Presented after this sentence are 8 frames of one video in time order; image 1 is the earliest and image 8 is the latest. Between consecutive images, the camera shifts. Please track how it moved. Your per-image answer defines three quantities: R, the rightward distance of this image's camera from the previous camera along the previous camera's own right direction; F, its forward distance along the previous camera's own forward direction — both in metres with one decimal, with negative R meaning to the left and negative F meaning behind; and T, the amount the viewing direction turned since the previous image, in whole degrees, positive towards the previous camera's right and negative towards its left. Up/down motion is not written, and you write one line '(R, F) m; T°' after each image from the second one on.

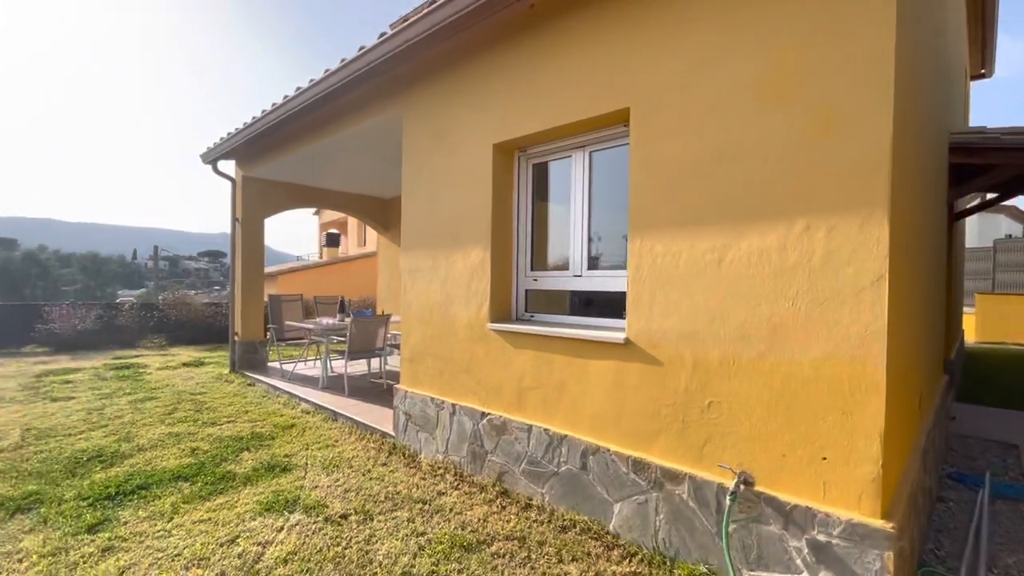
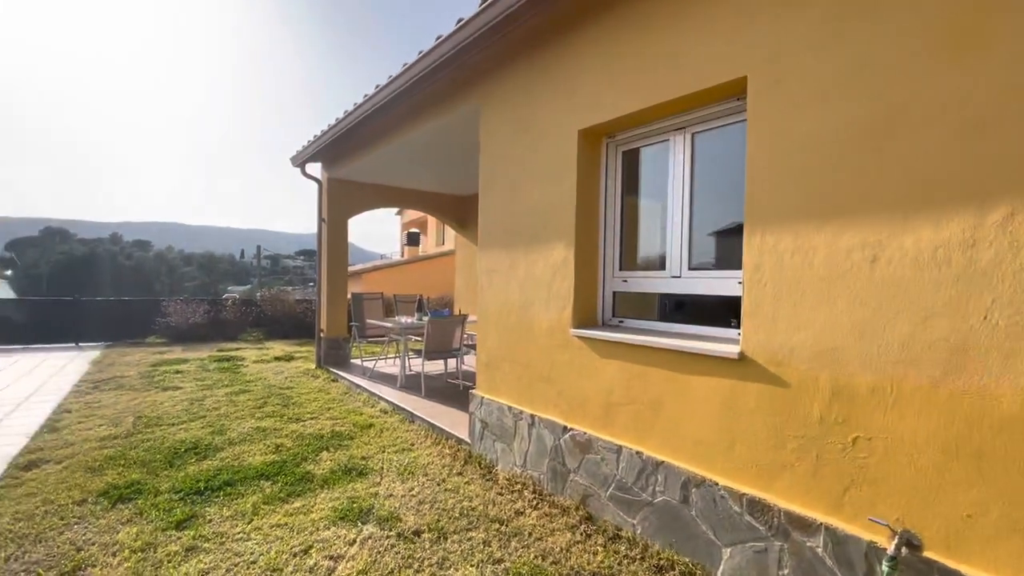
(-0.1, +0.3) m; -9°
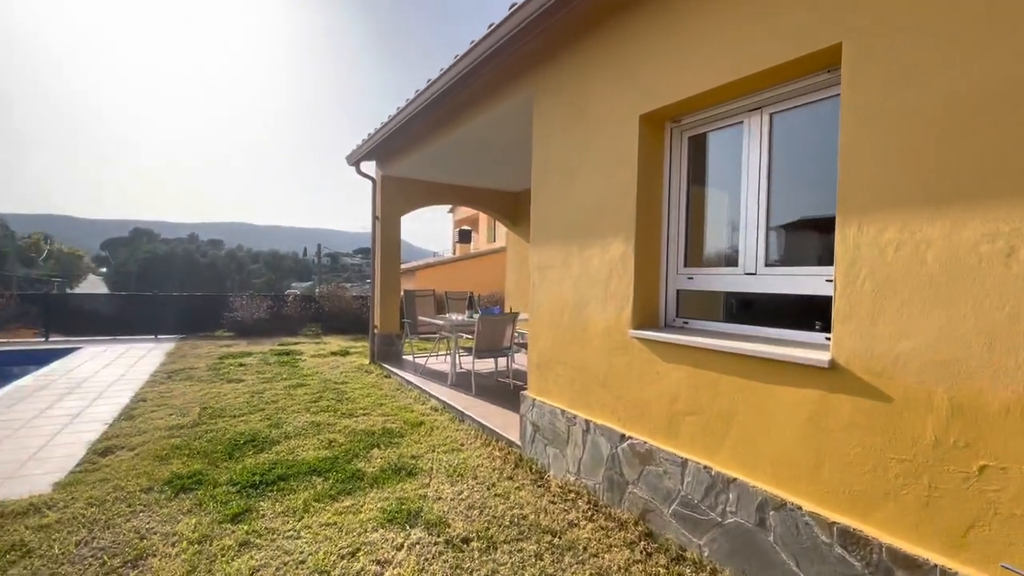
(0.0, +0.2) m; -6°
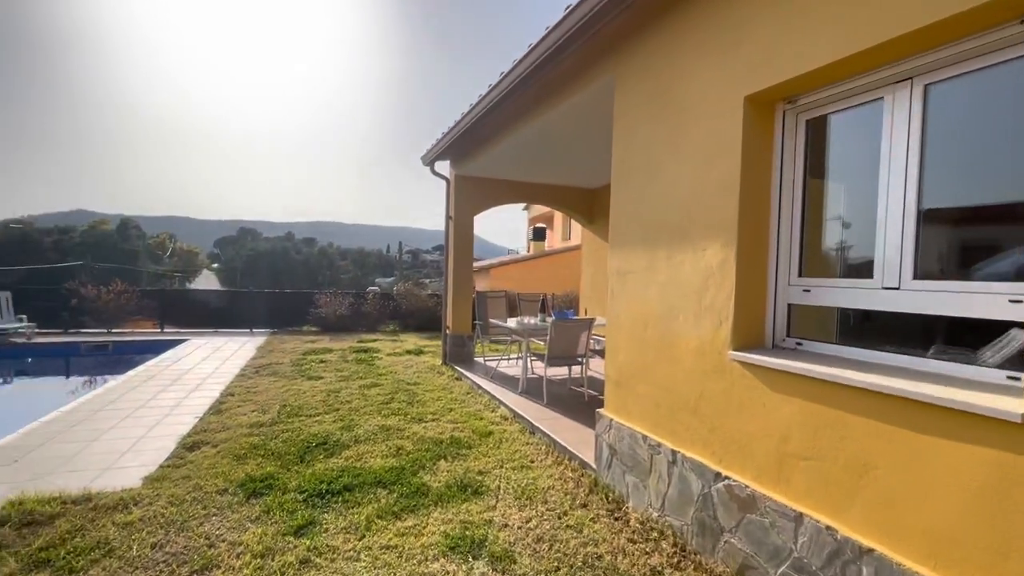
(0.0, +0.3) m; -9°
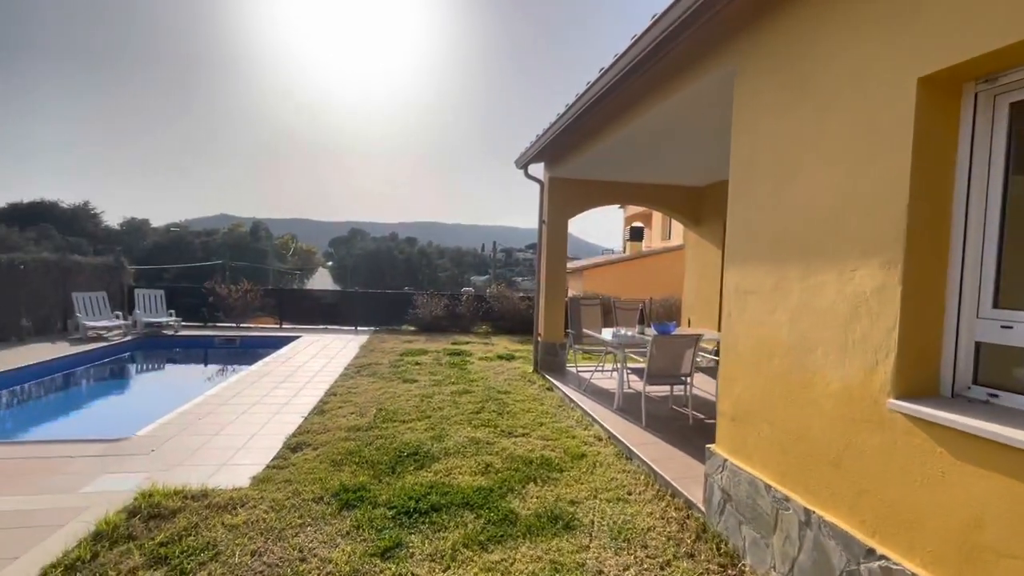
(0.0, +0.2) m; -11°
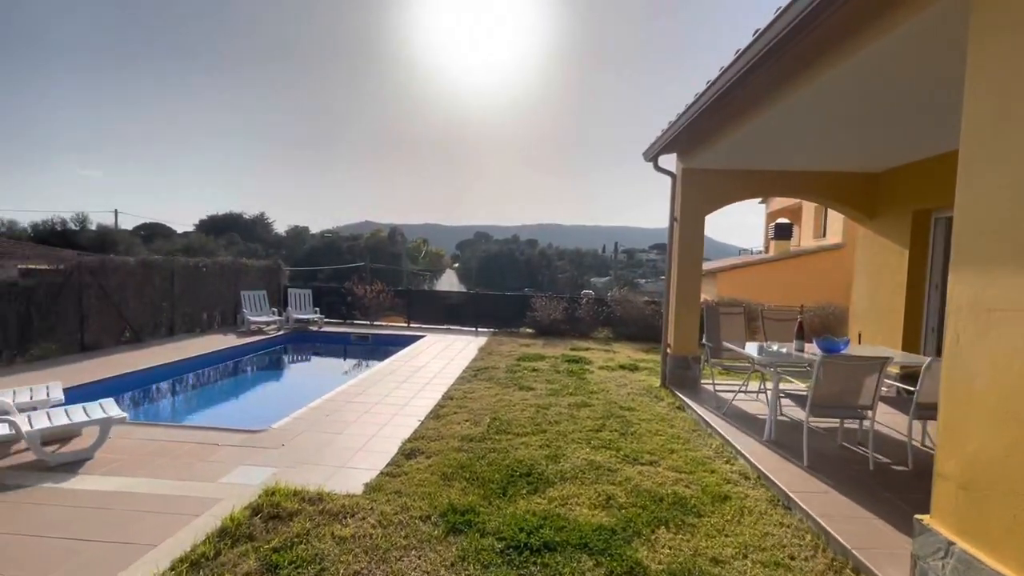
(0.0, +0.4) m; -14°
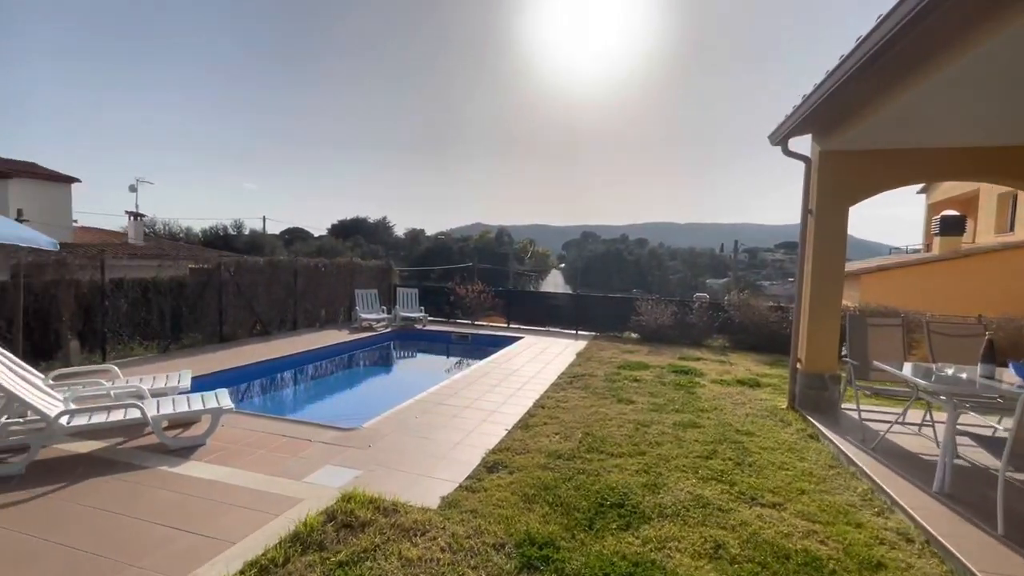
(+0.1, +0.4) m; -13°
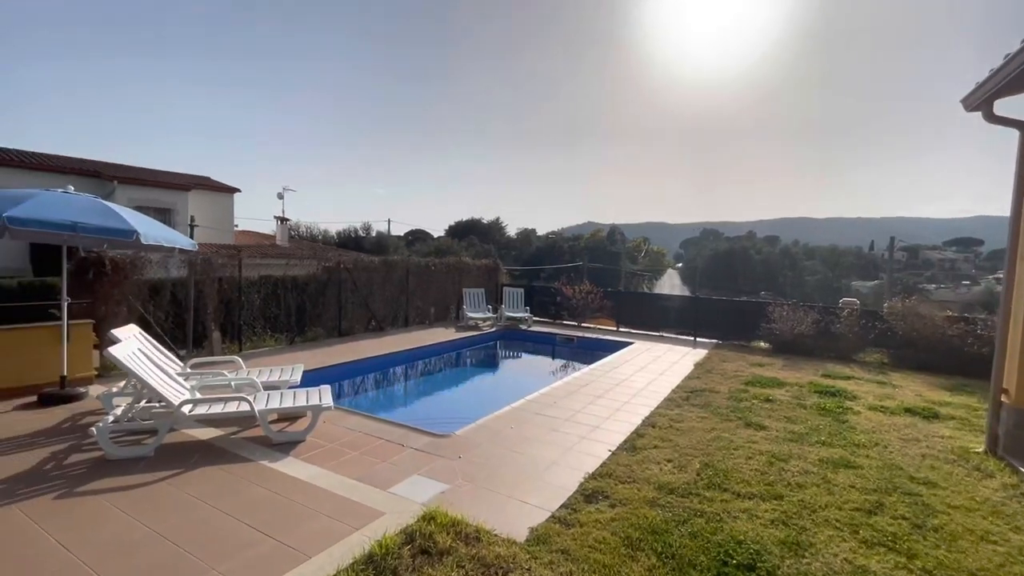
(+0.1, +0.4) m; -13°
